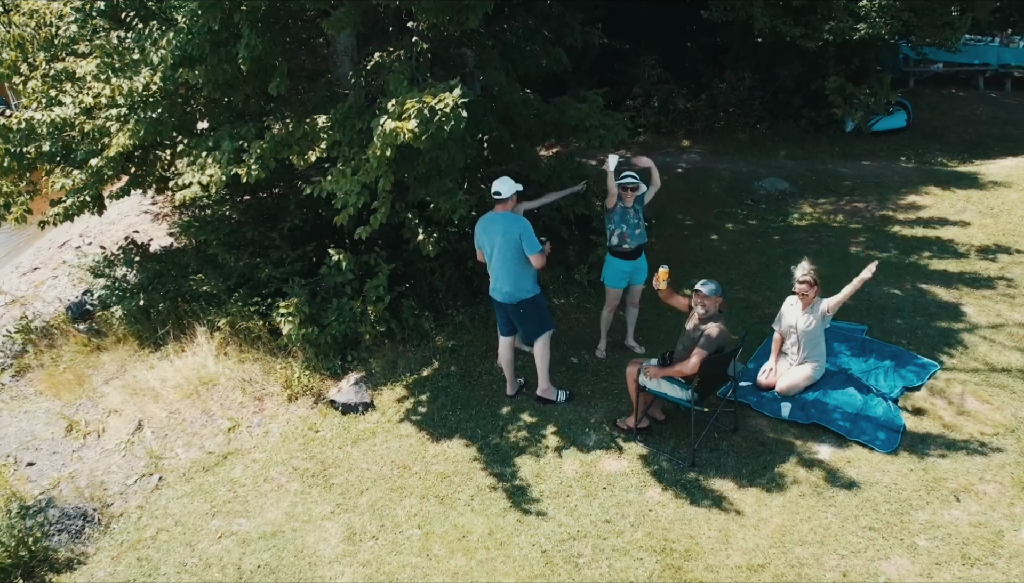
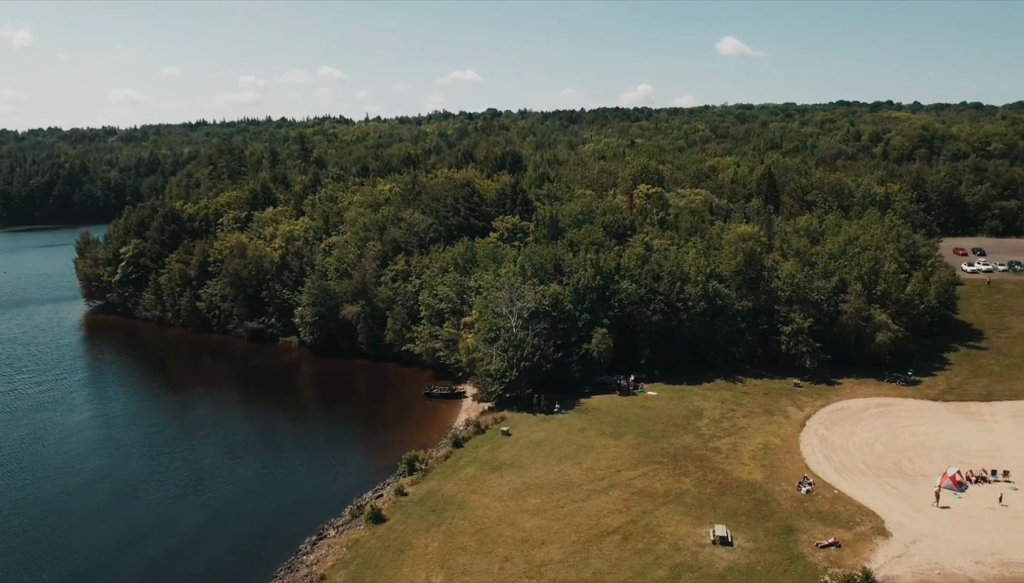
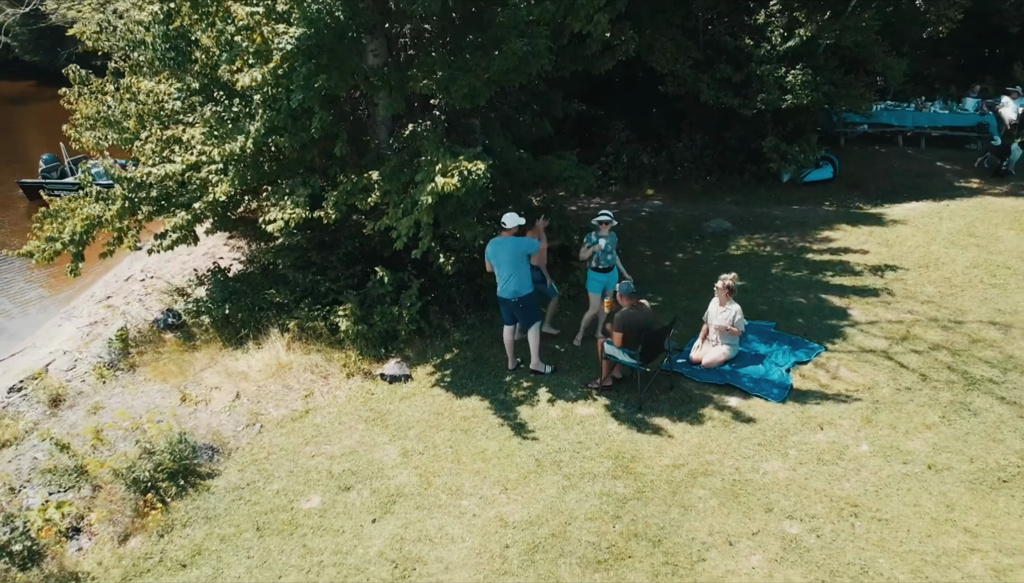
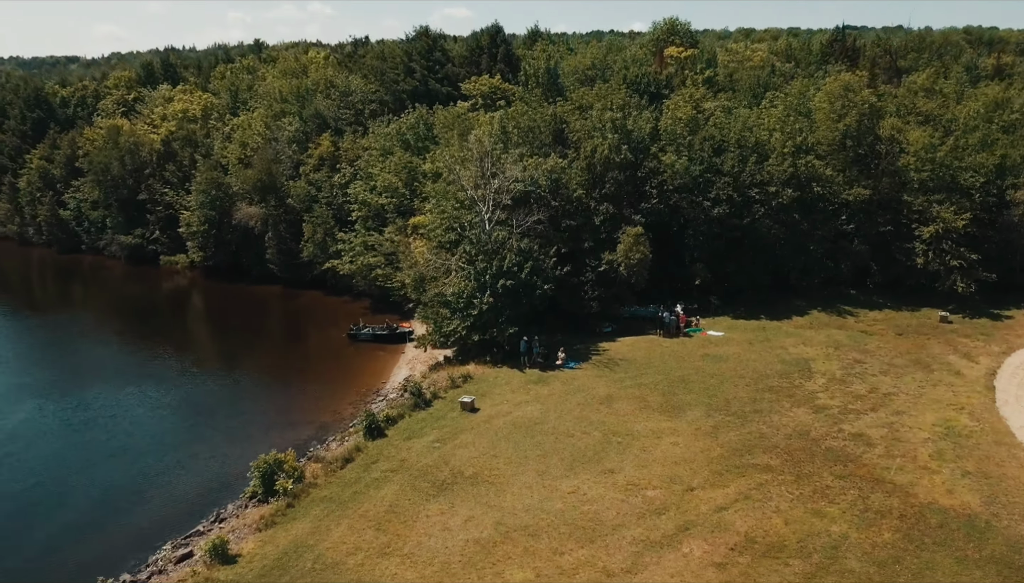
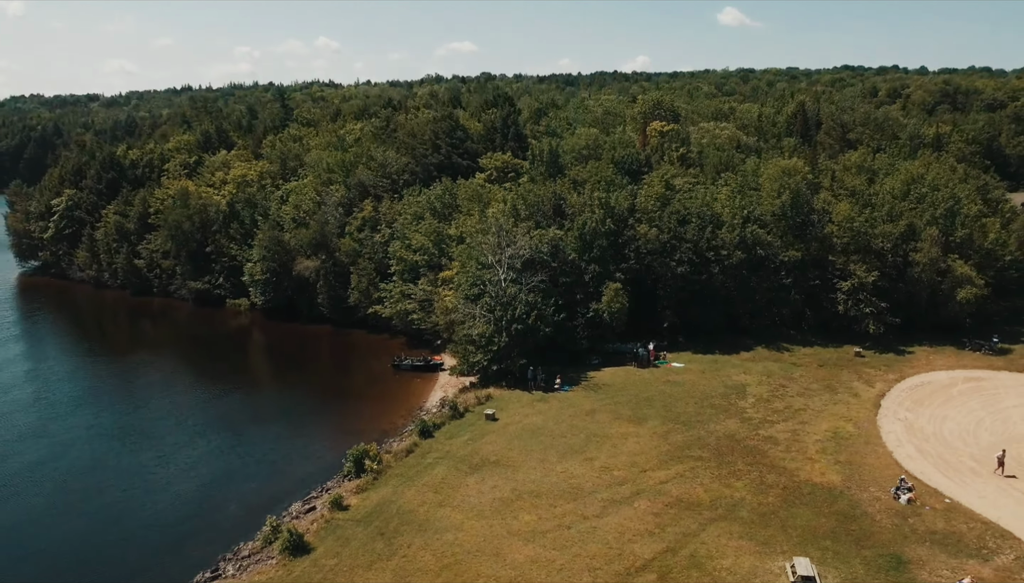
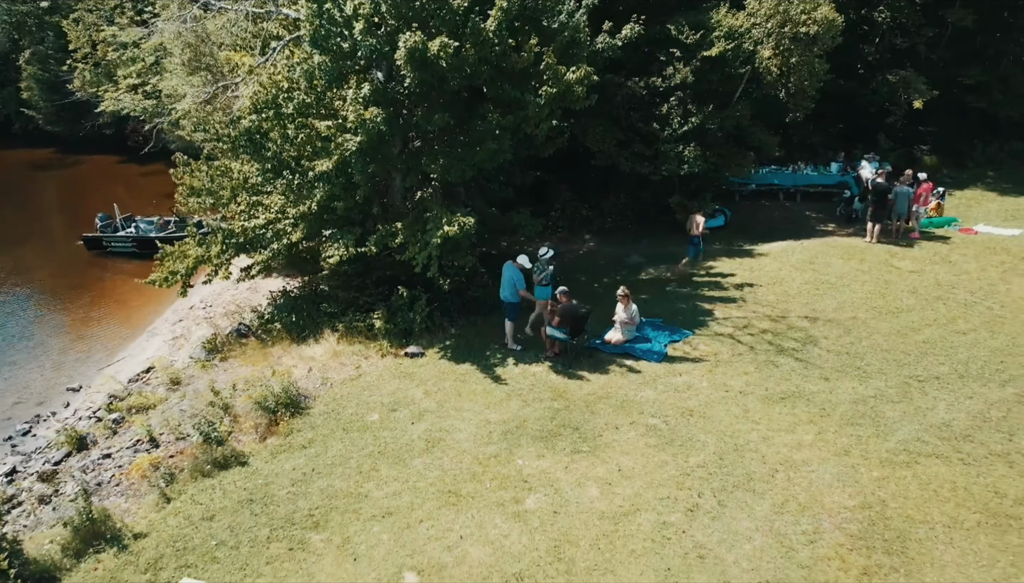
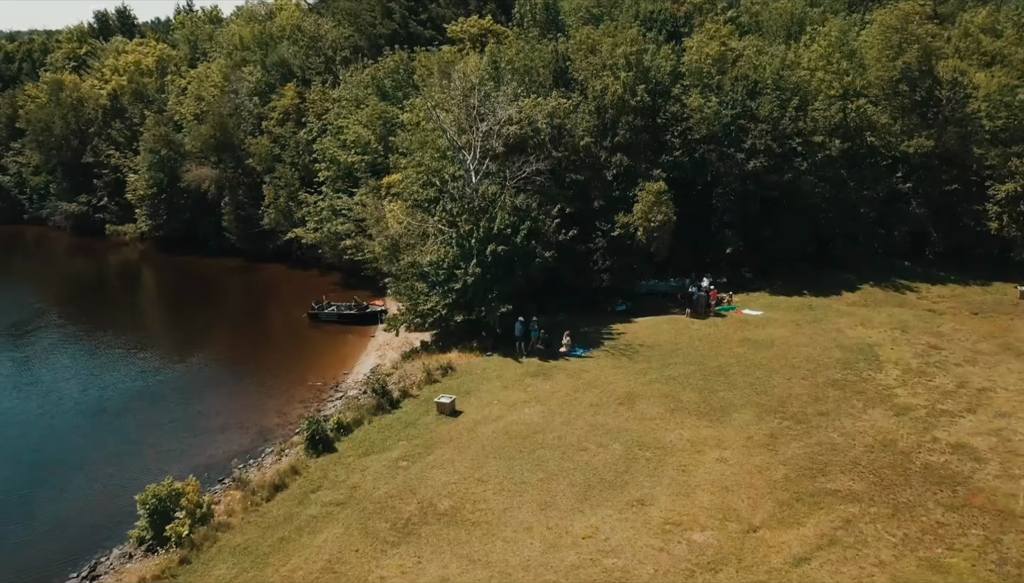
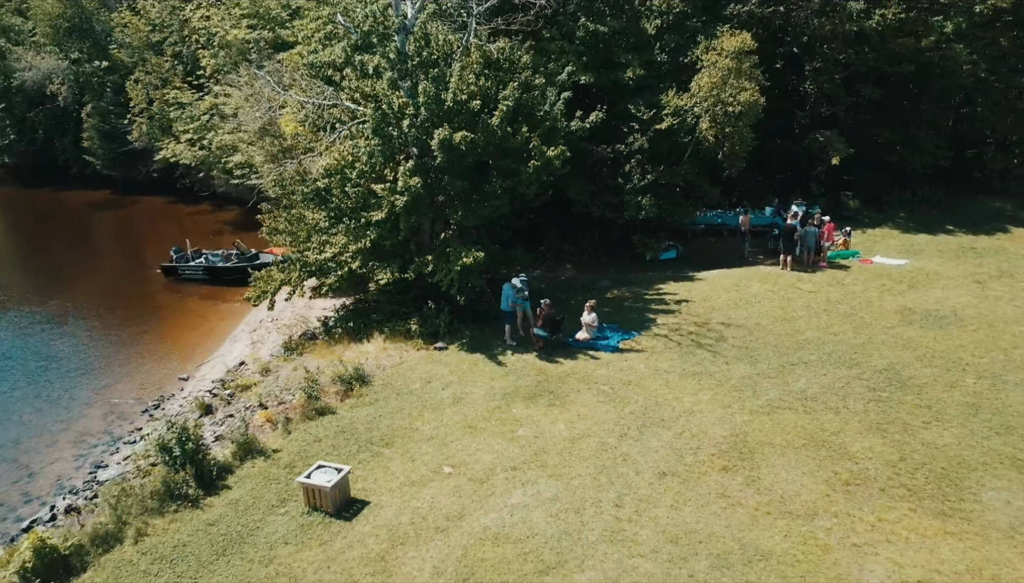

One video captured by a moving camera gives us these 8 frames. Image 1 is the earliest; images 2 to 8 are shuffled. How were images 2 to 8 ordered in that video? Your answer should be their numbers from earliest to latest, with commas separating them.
3, 6, 8, 7, 4, 5, 2
